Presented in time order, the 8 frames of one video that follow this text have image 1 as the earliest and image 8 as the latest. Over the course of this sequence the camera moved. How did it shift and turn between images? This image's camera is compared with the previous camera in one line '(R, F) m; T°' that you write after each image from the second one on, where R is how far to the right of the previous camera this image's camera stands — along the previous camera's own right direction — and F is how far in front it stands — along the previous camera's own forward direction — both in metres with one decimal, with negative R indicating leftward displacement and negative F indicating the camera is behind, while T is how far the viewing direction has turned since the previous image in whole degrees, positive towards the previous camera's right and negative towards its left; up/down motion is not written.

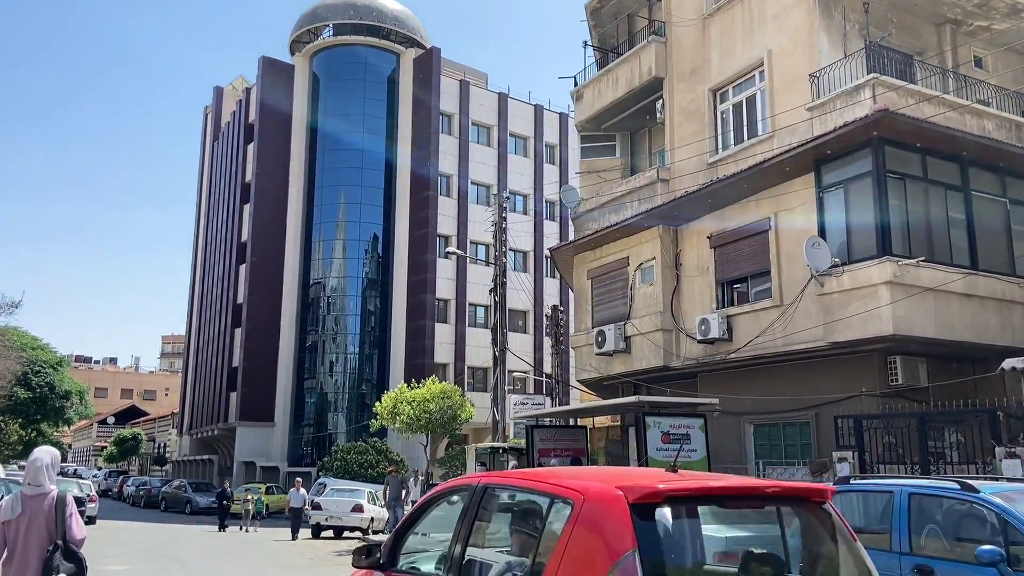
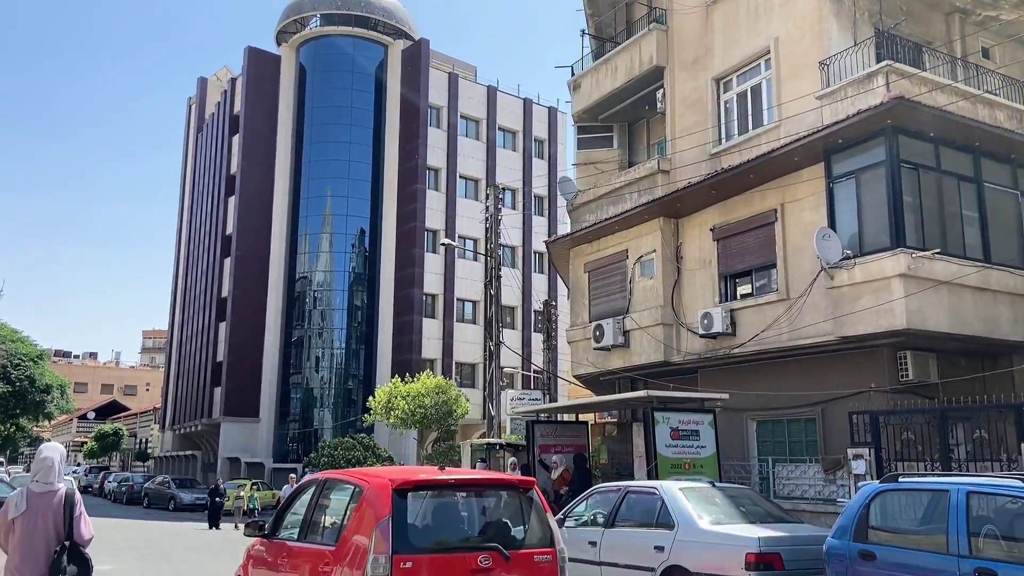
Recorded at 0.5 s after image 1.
(-0.3, +0.4) m; +1°
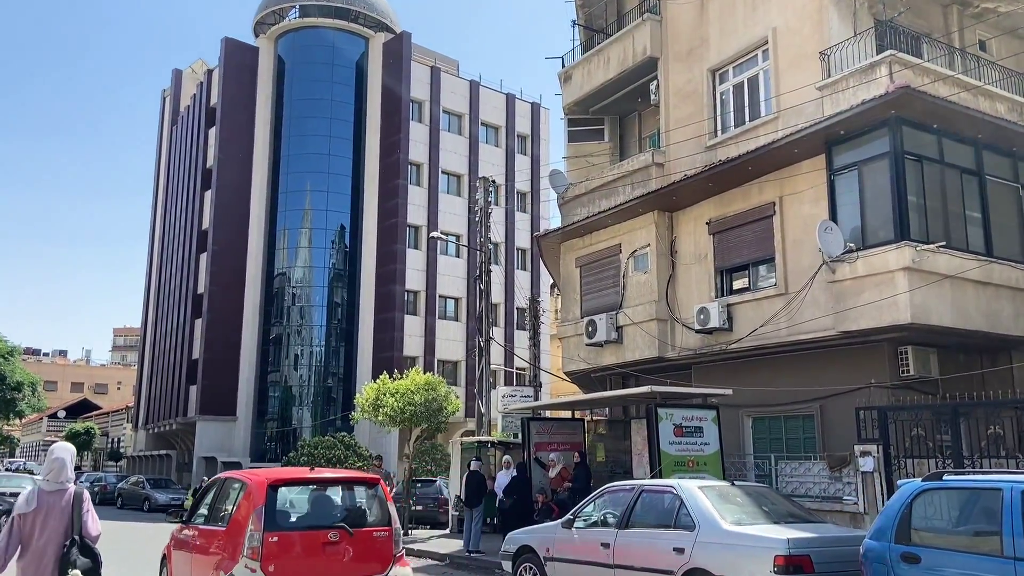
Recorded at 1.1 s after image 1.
(-0.3, +0.4) m; +2°
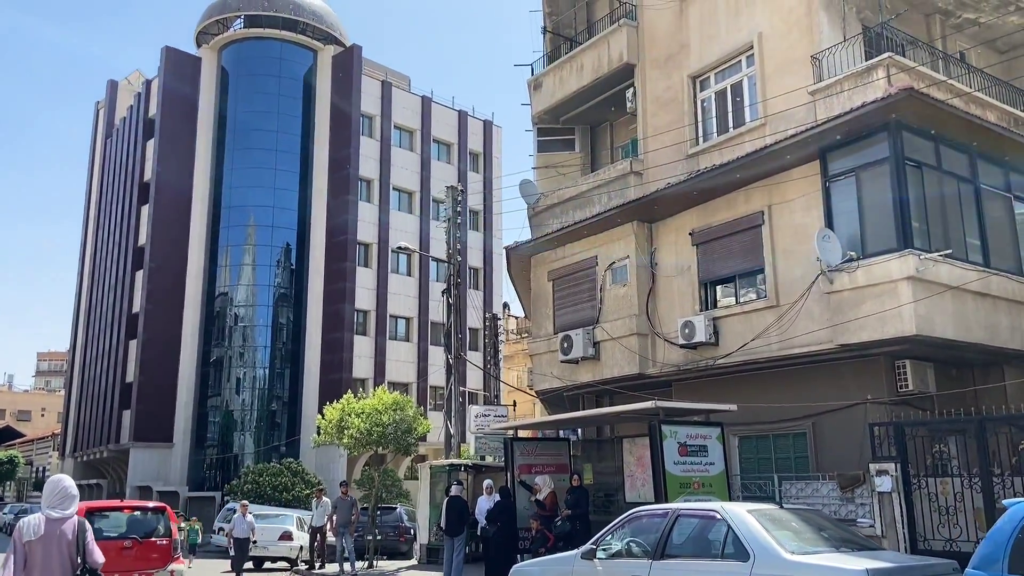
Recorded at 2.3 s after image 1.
(-0.6, +0.9) m; +4°
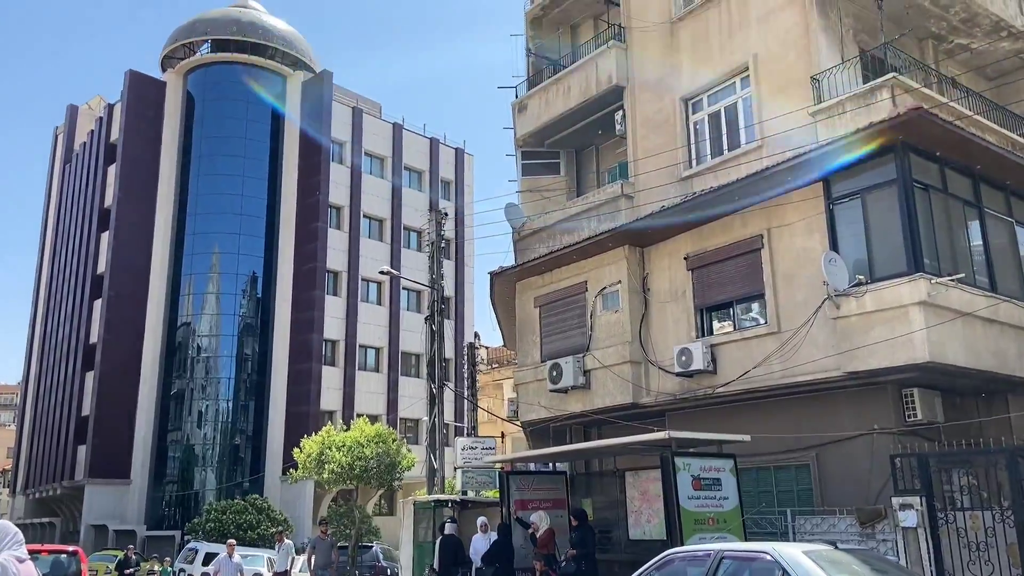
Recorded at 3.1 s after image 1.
(-0.5, +0.6) m; +3°
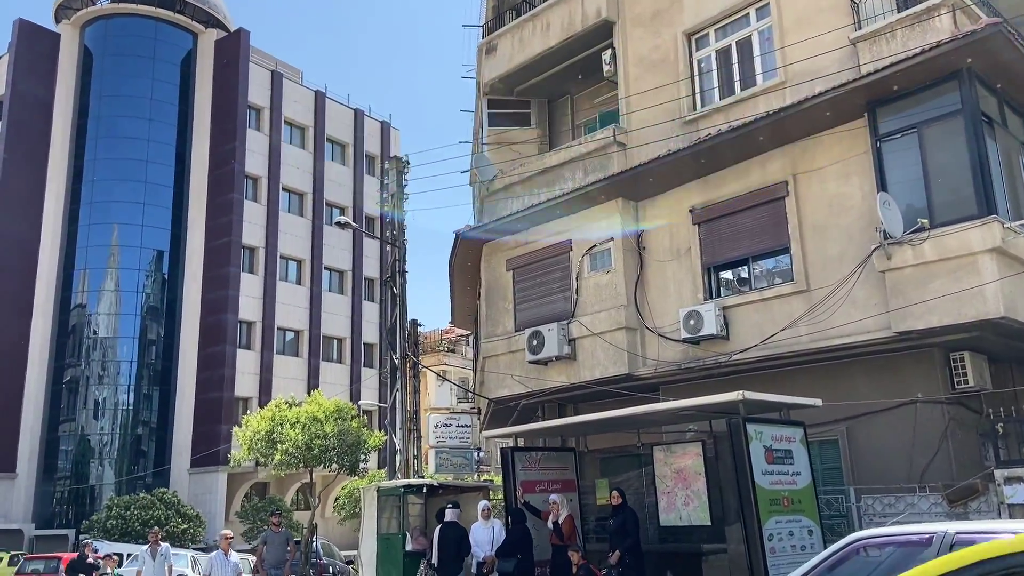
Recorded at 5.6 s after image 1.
(-1.2, +2.2) m; +7°
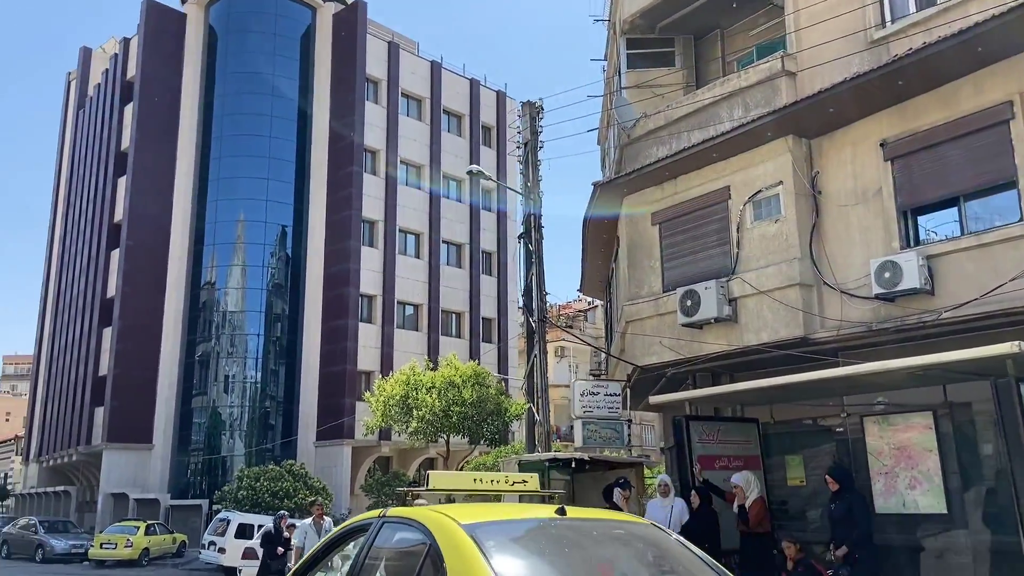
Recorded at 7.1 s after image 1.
(-0.7, +1.4) m; -8°
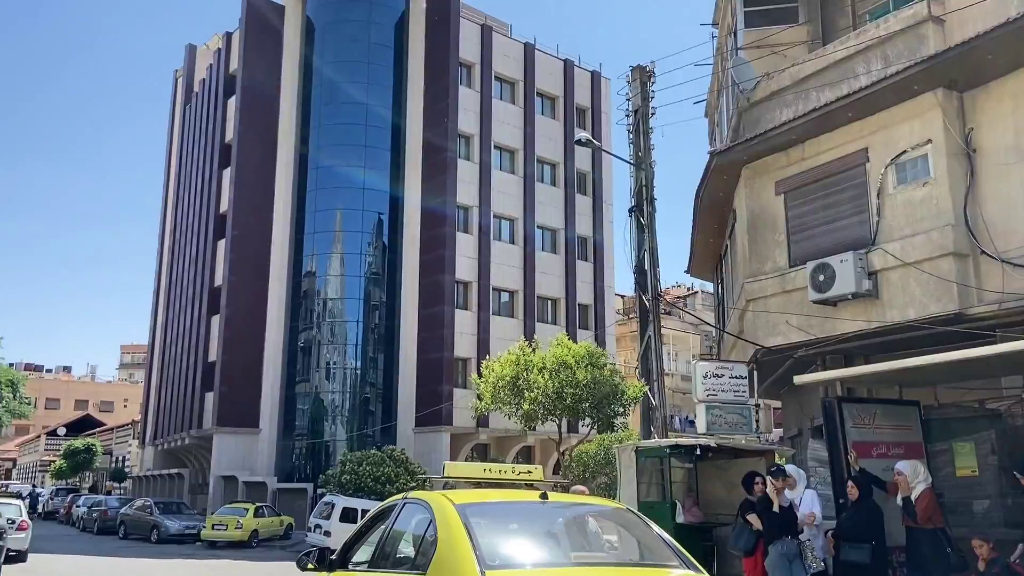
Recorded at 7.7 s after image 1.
(-0.3, +0.7) m; -6°
